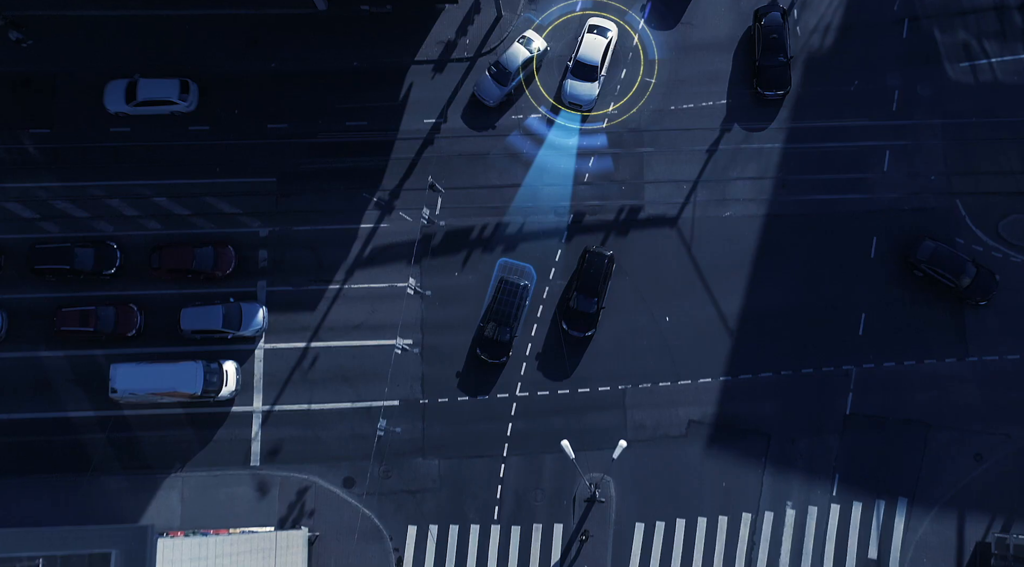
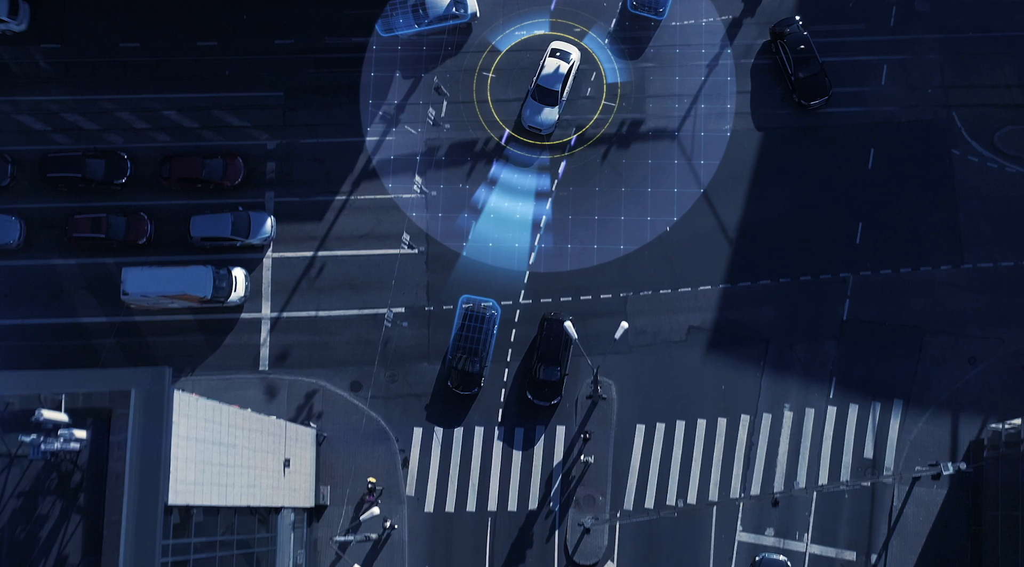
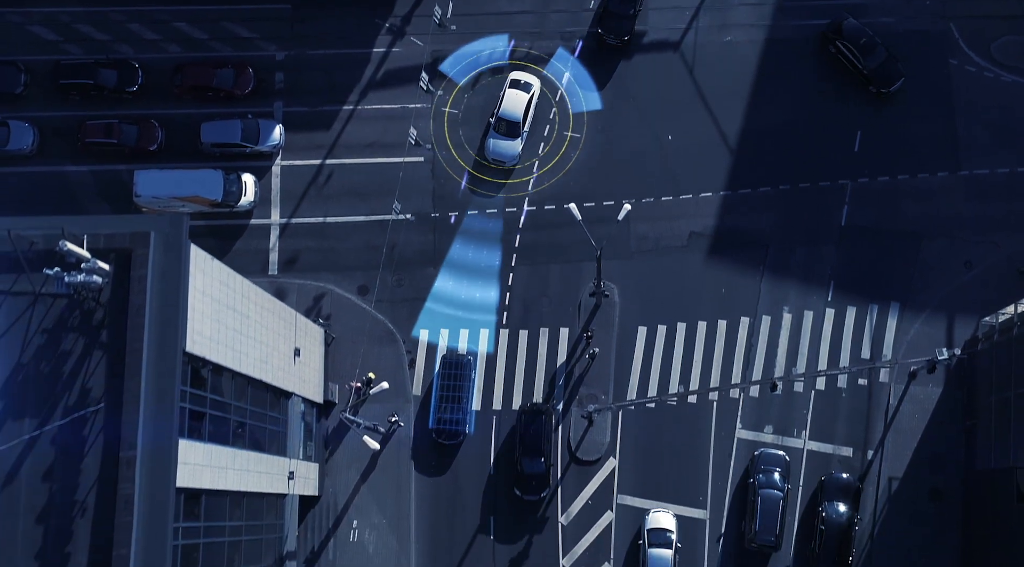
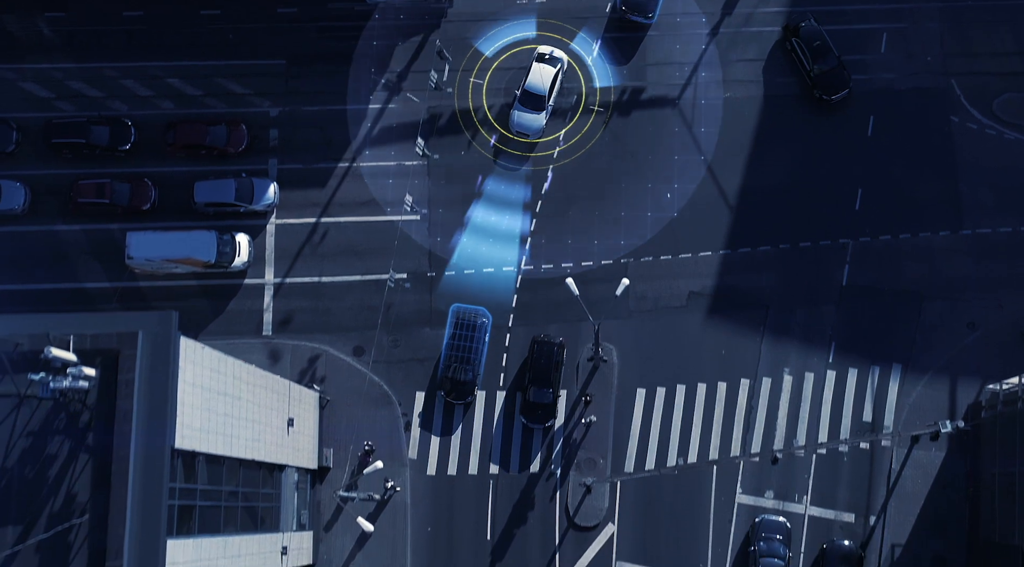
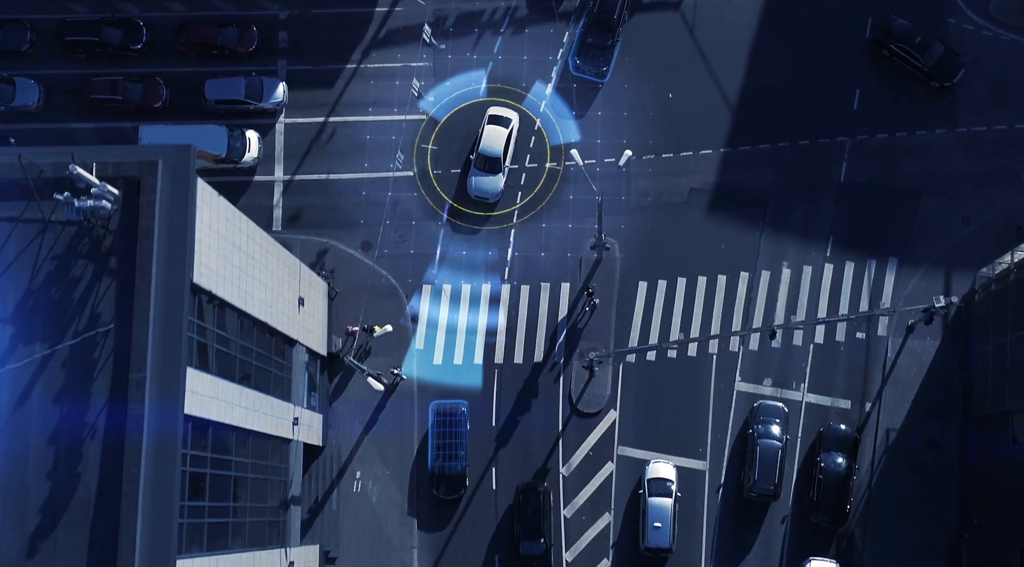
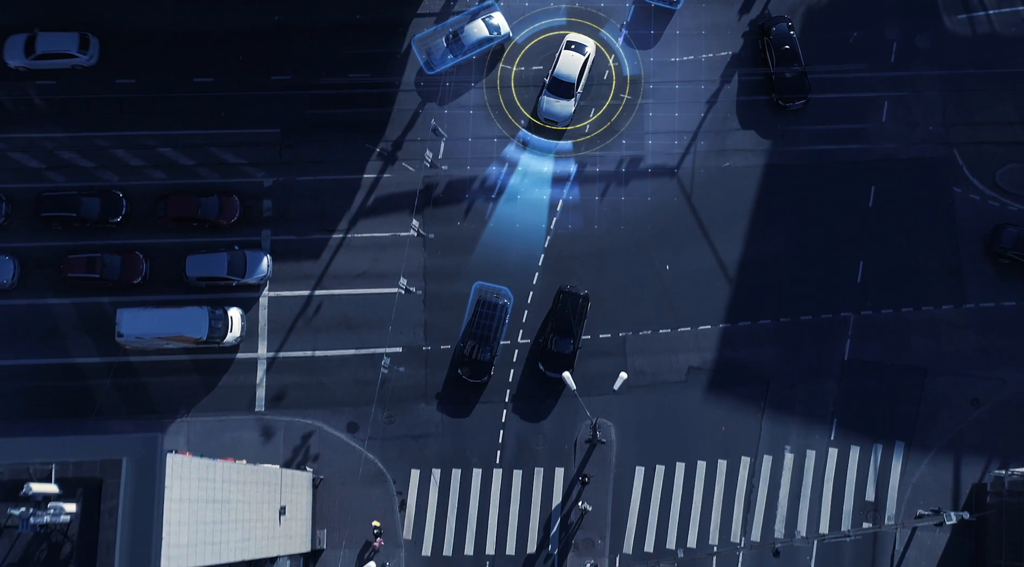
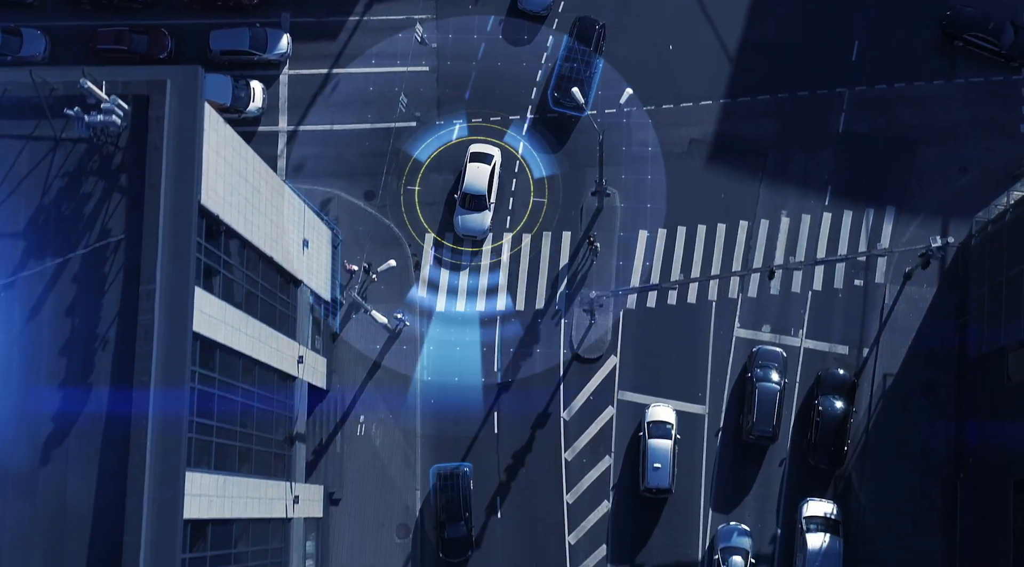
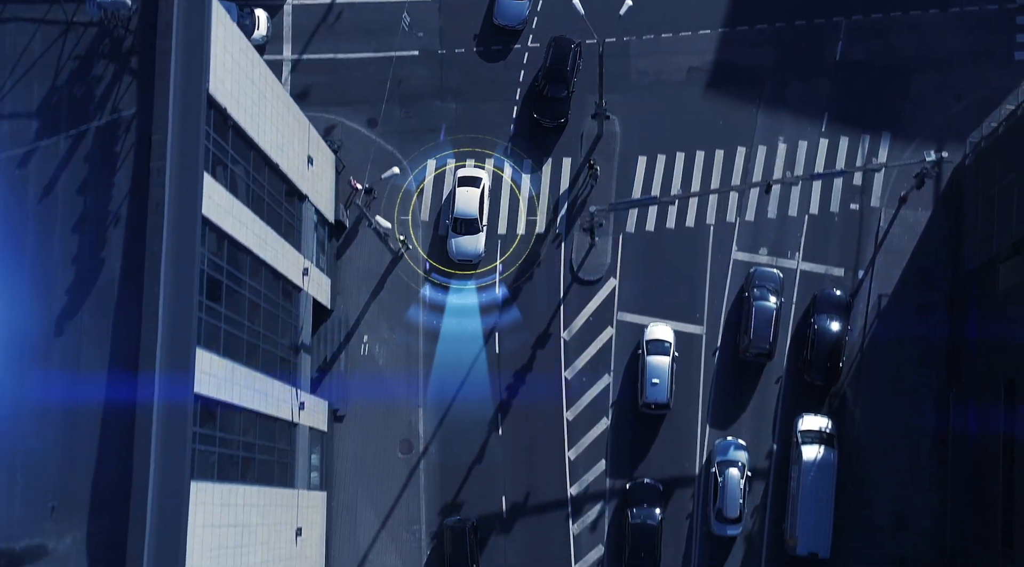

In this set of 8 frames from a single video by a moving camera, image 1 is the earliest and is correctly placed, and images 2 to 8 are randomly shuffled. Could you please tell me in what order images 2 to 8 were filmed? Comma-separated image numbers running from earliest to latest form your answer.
6, 2, 4, 3, 5, 7, 8
